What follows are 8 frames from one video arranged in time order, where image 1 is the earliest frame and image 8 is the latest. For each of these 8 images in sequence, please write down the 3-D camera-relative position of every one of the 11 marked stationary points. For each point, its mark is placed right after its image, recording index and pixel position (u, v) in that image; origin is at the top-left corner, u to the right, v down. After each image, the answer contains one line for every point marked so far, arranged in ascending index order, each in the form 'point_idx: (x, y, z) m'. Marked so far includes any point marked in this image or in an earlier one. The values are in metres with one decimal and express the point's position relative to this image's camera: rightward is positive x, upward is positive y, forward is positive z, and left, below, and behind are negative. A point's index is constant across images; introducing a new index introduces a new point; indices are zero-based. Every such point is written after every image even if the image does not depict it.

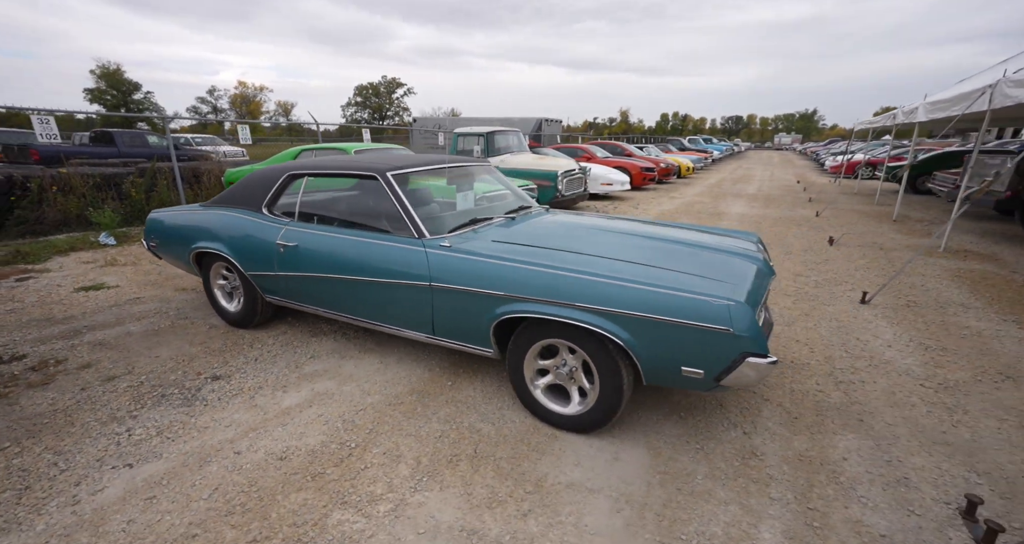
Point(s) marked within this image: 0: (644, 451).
0: (+0.7, -0.9, +2.3) m
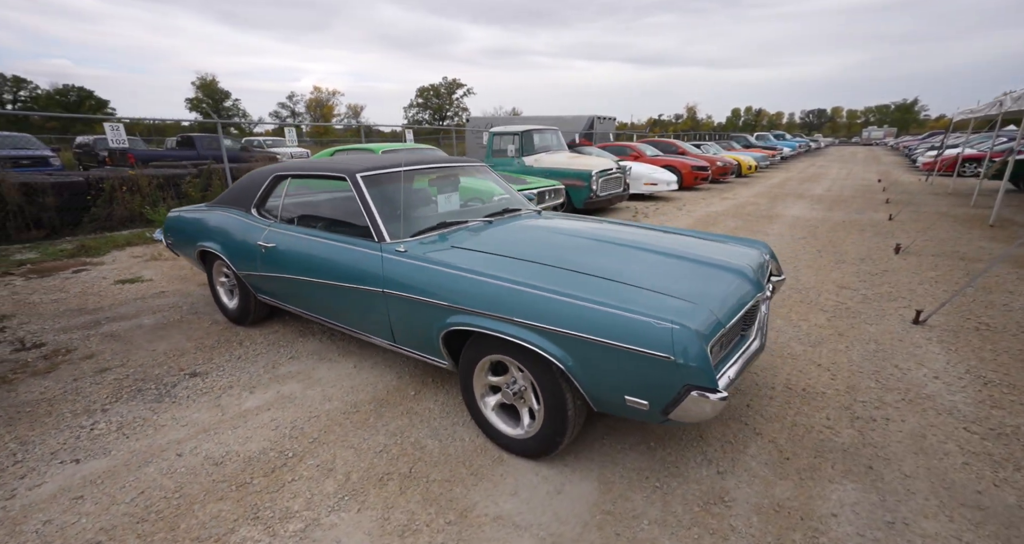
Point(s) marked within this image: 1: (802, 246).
0: (+0.4, -1.0, +2.1) m
1: (+4.4, +0.4, +6.9) m
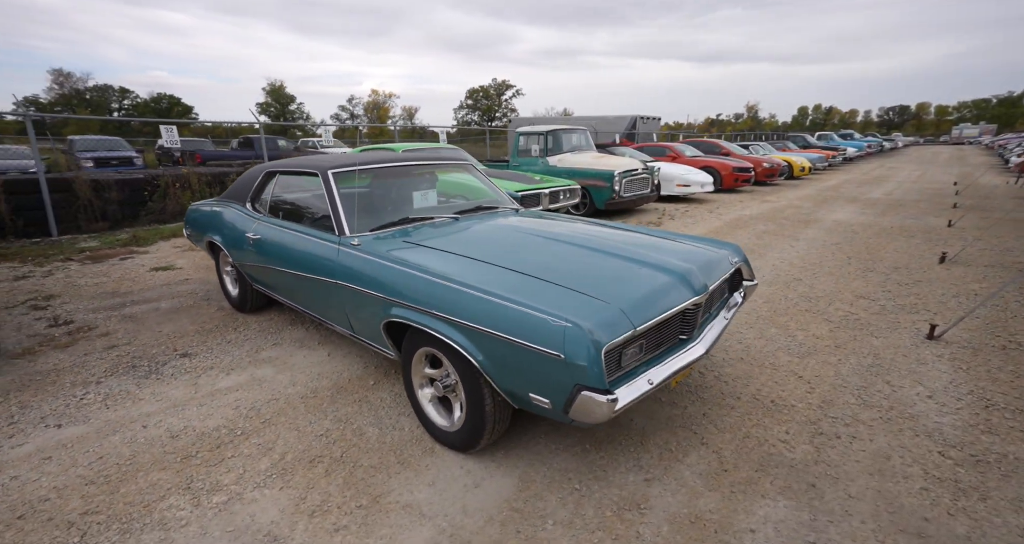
0: (0.0, -1.0, +2.1) m
1: (+4.6, +0.2, +6.5) m
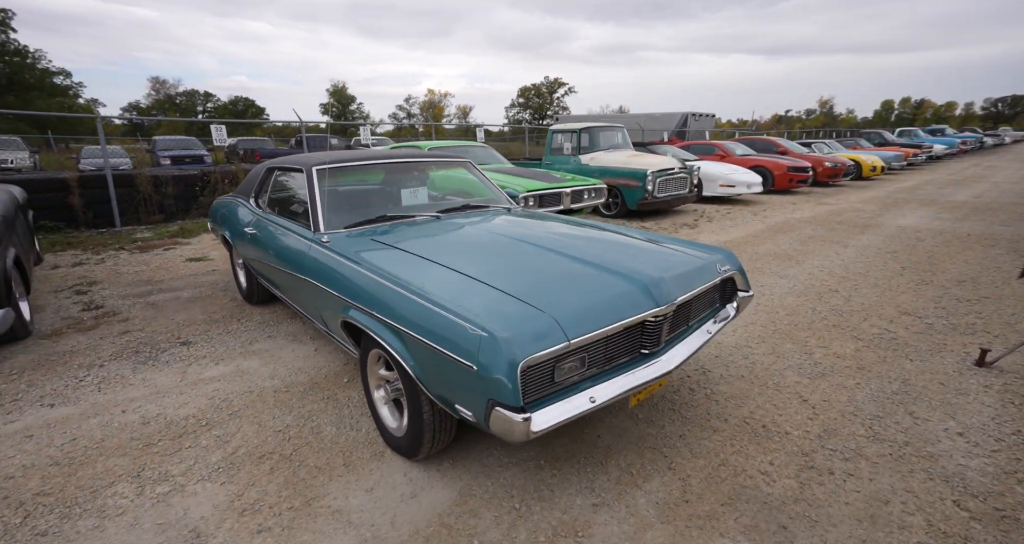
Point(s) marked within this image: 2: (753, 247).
0: (-0.3, -1.0, +2.0) m
1: (+4.8, +0.1, +5.8) m
2: (+3.5, +0.3, +6.6) m
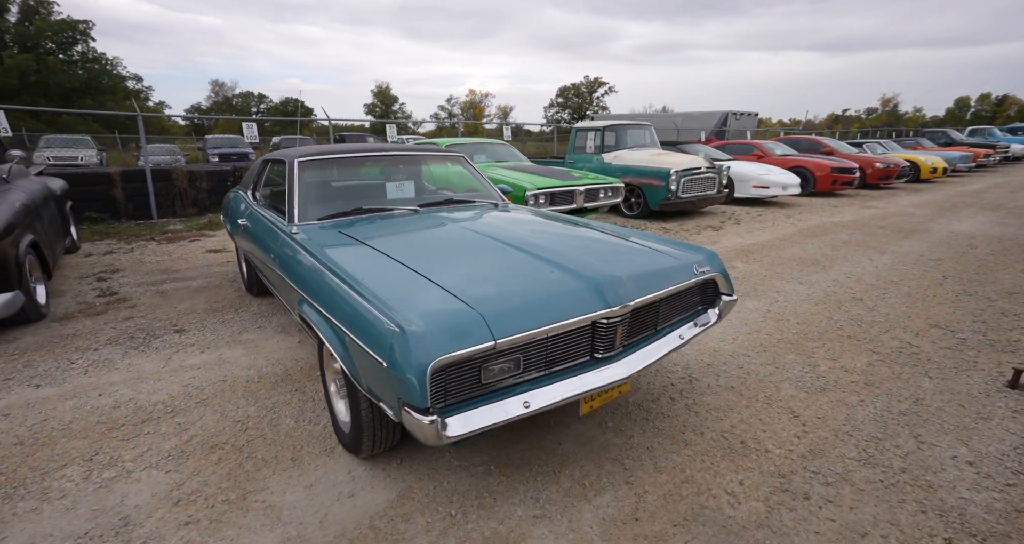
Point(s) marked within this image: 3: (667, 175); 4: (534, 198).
0: (-0.5, -1.0, +1.9) m
1: (+4.8, 0.0, +5.3) m
2: (+3.7, +0.3, +6.2) m
3: (+2.8, +1.7, +8.1) m
4: (+0.3, +1.0, +6.0) m
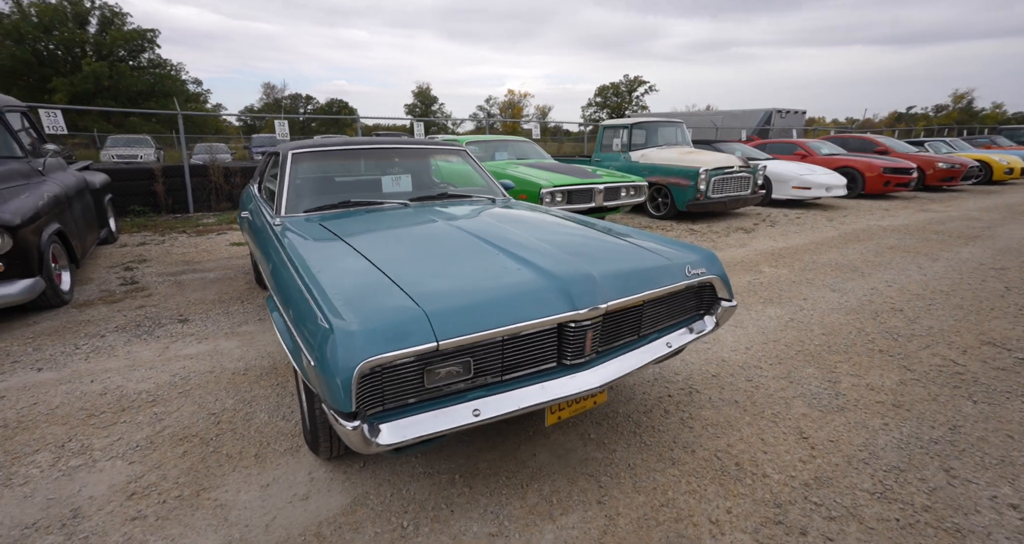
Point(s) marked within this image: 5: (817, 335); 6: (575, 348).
0: (-0.7, -0.9, +1.8) m
1: (+5.0, -0.1, +4.8) m
2: (+3.9, +0.2, +5.8) m
3: (+3.1, +1.7, +7.7) m
4: (+0.5, +1.0, +5.9) m
5: (+2.3, -0.5, +3.4) m
6: (+0.2, -0.3, +1.7) m
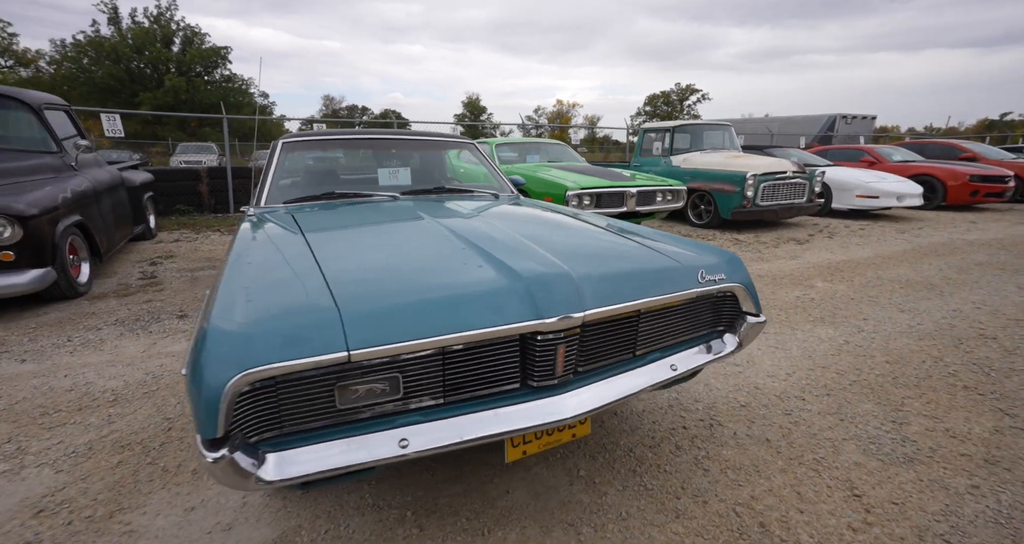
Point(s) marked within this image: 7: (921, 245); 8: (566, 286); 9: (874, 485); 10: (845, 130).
0: (-0.8, -0.9, +1.5) m
1: (+5.1, -0.3, +4.0) m
2: (+4.1, 0.0, +5.1) m
3: (+3.6, +1.4, +7.1) m
4: (+0.8, +0.9, +5.5) m
5: (+2.3, -0.6, +2.8) m
6: (+0.1, -0.3, +1.3) m
7: (+5.9, +0.4, +6.6) m
8: (+0.2, 0.0, +1.4) m
9: (+1.4, -0.8, +1.8) m
10: (+13.0, +5.6, +18.0) m
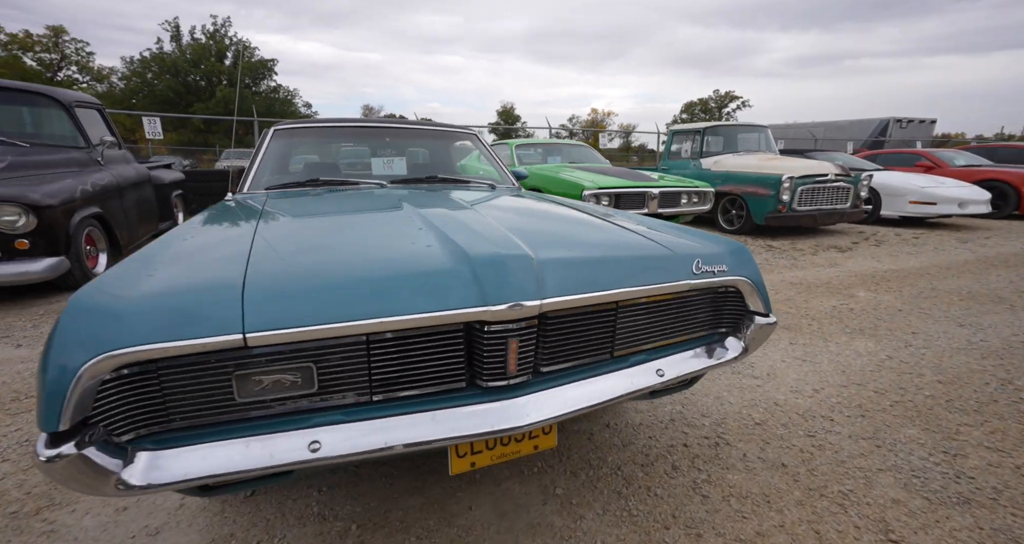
0: (-1.0, -0.8, +1.4) m
1: (+5.1, -0.4, +3.4) m
2: (+4.2, -0.1, +4.6) m
3: (+3.9, +1.3, +6.6) m
4: (+1.0, +0.8, +5.2) m
5: (+2.3, -0.6, +2.5) m
6: (0.0, -0.2, +1.1) m
7: (+6.1, +0.2, +6.0) m
8: (0.0, 0.0, +1.2) m
9: (+1.3, -0.8, +1.5) m
10: (+14.2, +5.1, +16.9) m
